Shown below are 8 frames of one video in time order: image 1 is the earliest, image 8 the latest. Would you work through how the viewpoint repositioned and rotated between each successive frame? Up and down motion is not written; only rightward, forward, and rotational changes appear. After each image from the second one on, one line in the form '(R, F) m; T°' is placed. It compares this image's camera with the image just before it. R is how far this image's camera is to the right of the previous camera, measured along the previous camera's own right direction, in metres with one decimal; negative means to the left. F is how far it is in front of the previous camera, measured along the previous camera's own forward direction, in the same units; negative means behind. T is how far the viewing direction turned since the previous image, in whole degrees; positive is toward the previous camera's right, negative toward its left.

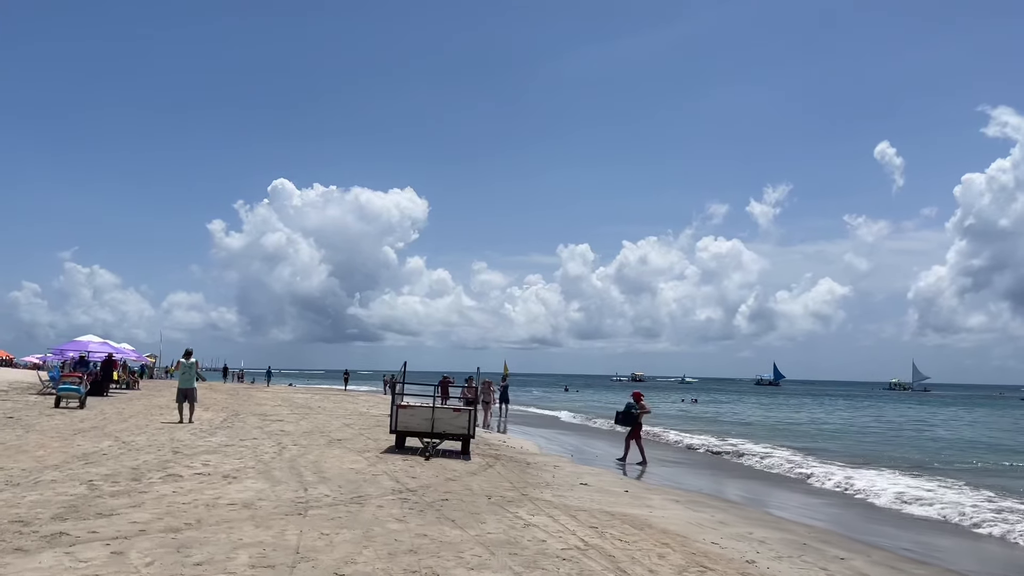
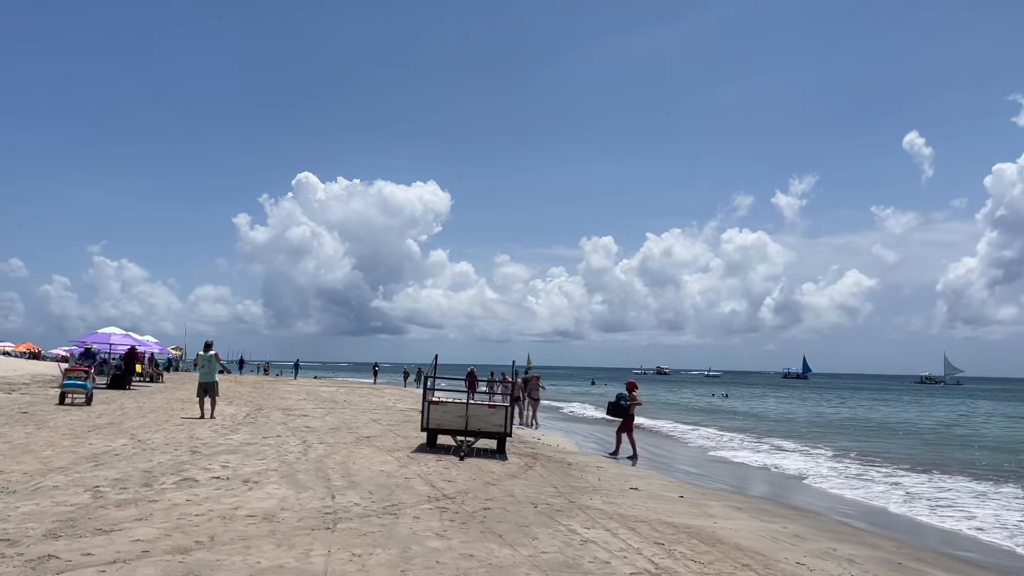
(-0.3, +1.0) m; -2°
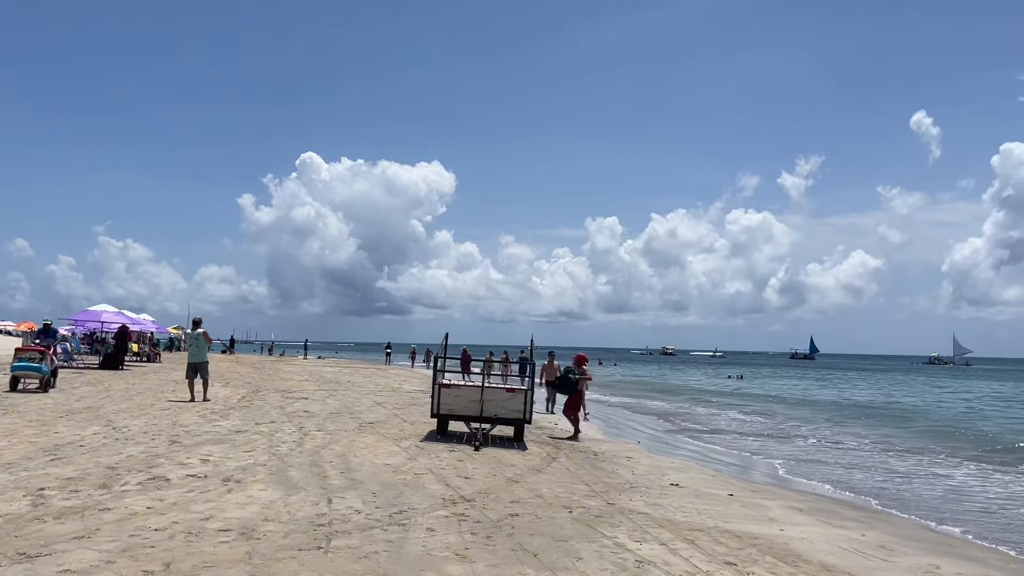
(-0.2, +1.4) m; 0°
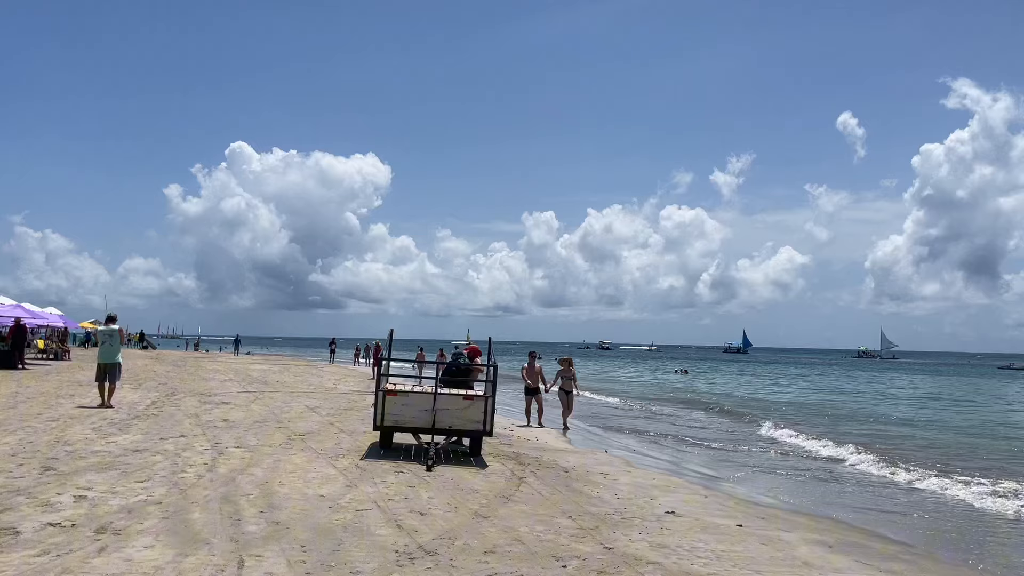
(-0.3, +1.8) m; +4°
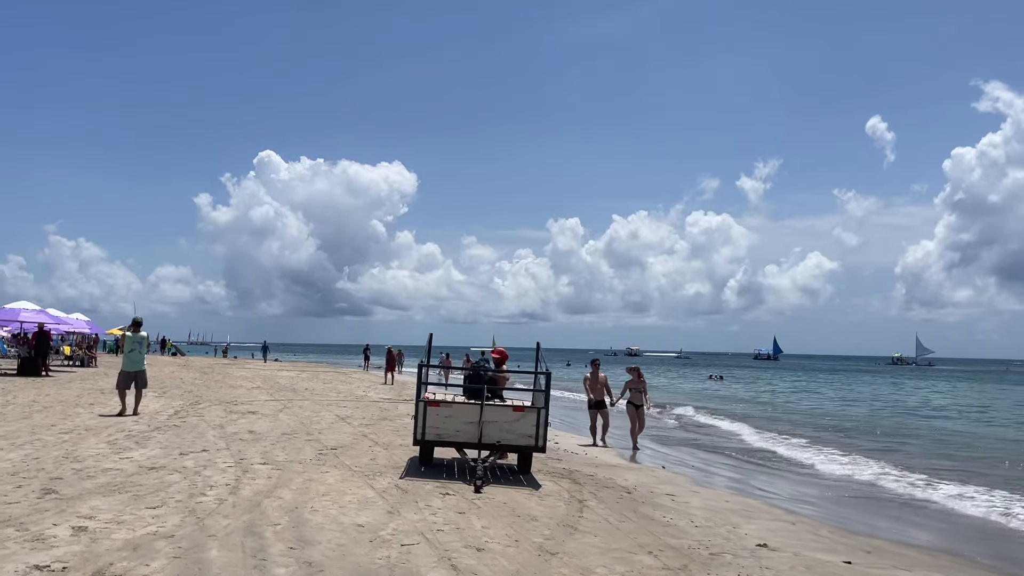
(-0.3, +1.1) m; -2°
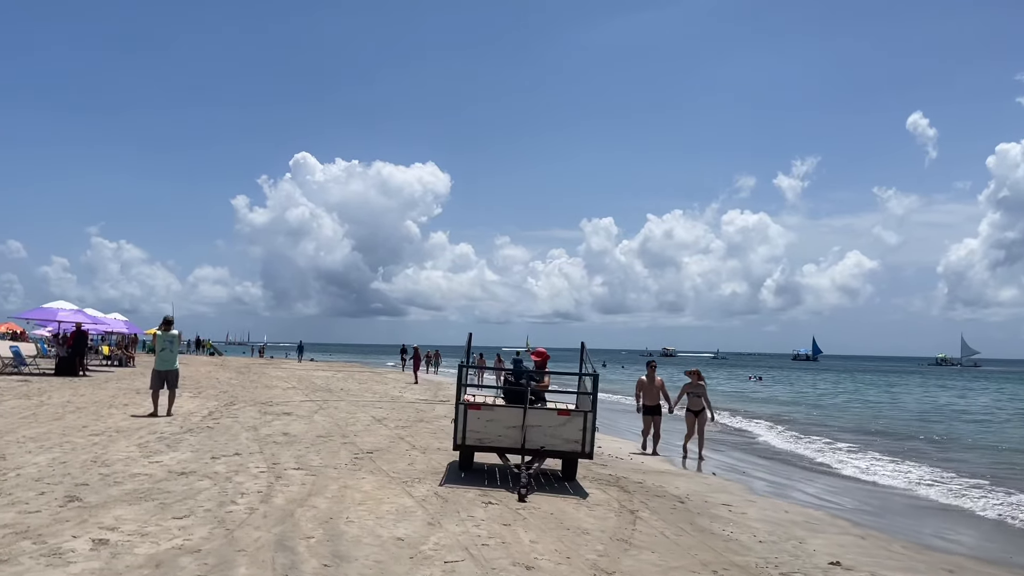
(-0.1, +0.5) m; -2°
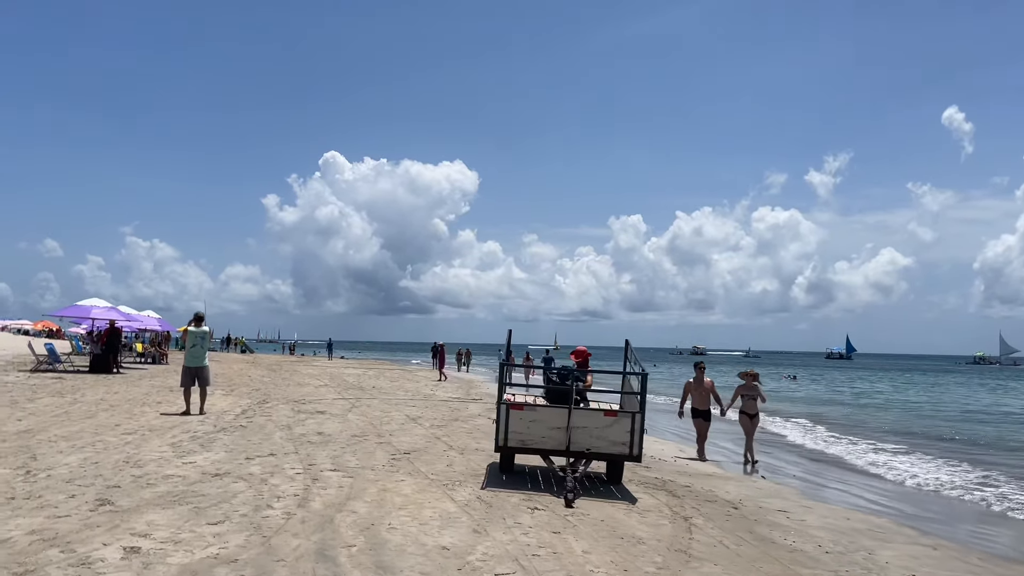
(-0.2, +0.4) m; -2°
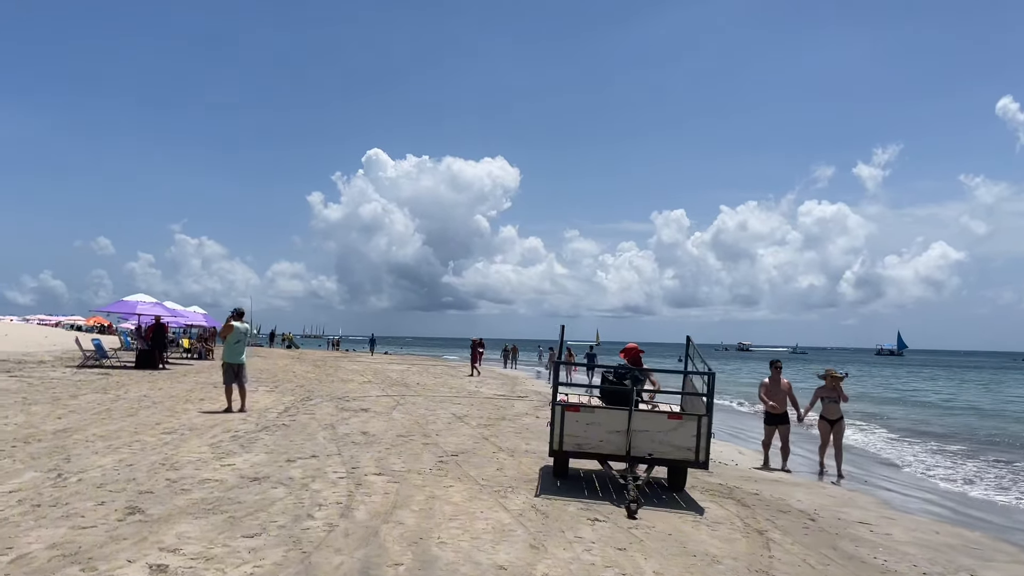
(-0.1, +0.6) m; -3°
